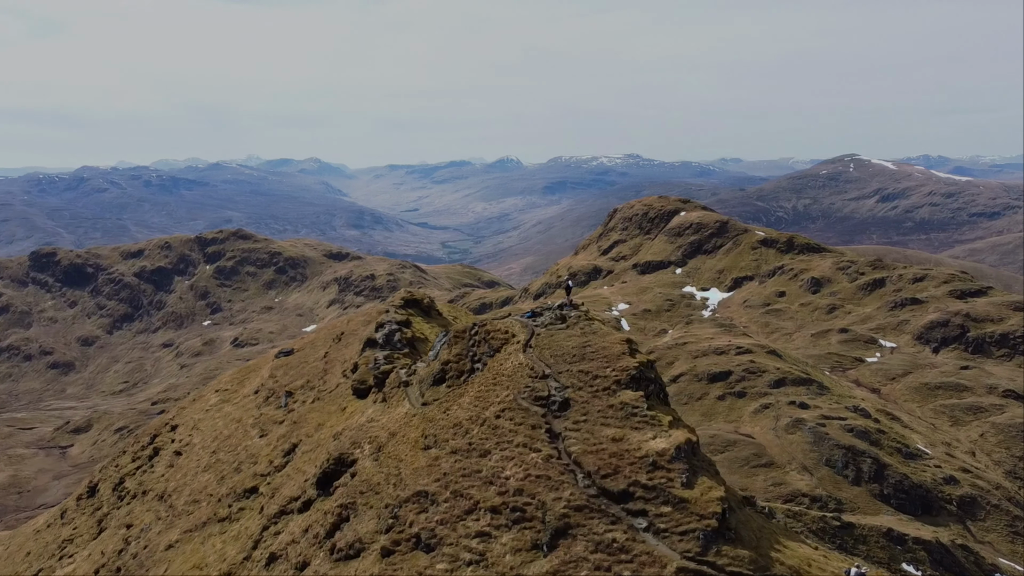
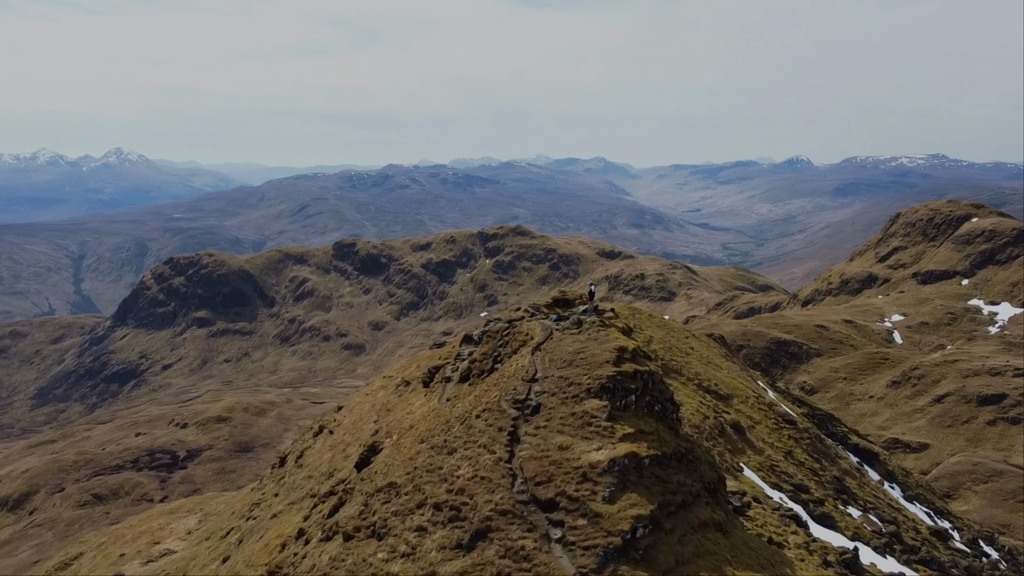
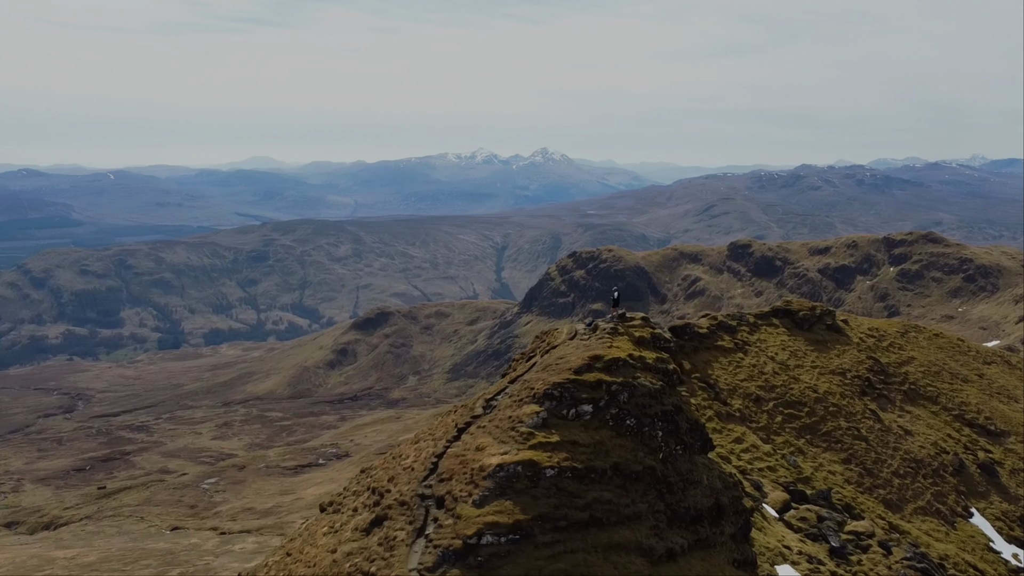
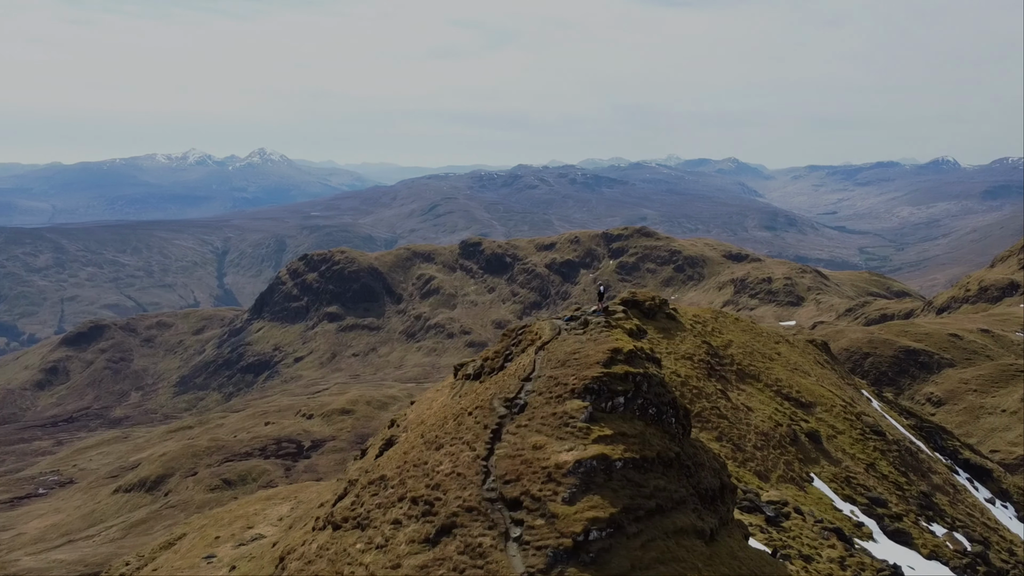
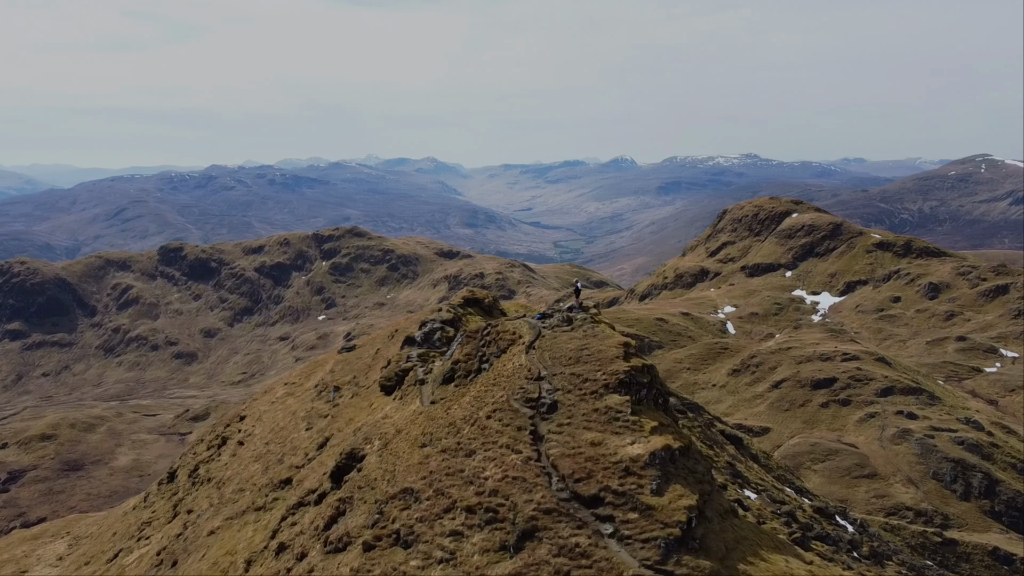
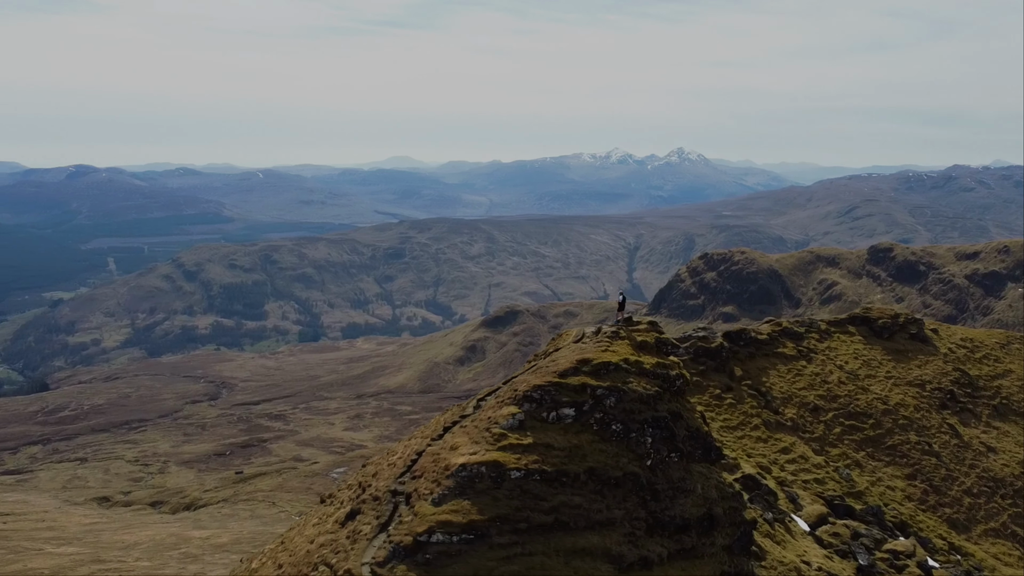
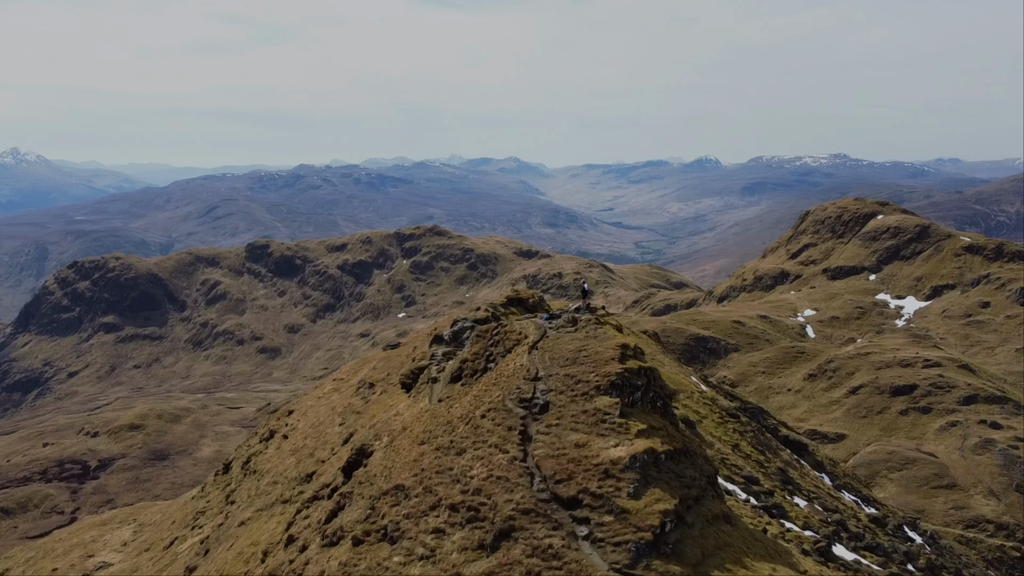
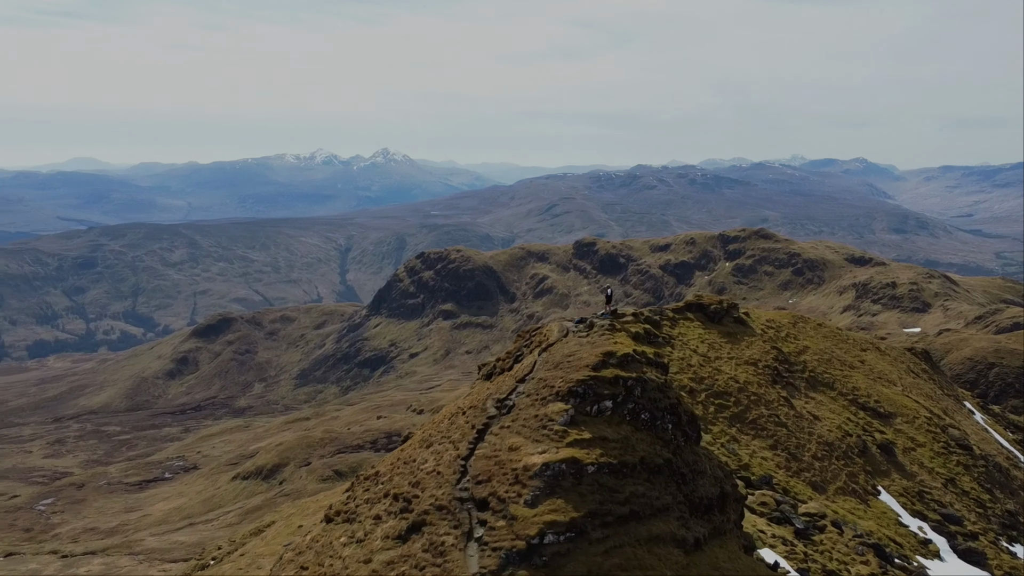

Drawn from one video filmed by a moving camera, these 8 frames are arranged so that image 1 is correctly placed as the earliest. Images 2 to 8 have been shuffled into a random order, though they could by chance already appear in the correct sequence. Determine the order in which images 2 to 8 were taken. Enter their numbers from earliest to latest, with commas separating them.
5, 7, 2, 4, 8, 3, 6
